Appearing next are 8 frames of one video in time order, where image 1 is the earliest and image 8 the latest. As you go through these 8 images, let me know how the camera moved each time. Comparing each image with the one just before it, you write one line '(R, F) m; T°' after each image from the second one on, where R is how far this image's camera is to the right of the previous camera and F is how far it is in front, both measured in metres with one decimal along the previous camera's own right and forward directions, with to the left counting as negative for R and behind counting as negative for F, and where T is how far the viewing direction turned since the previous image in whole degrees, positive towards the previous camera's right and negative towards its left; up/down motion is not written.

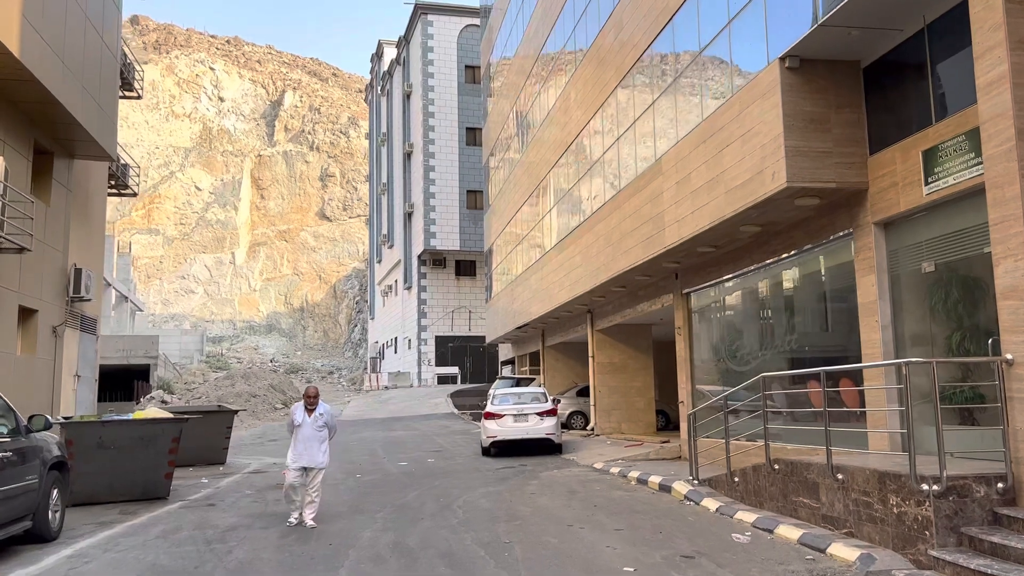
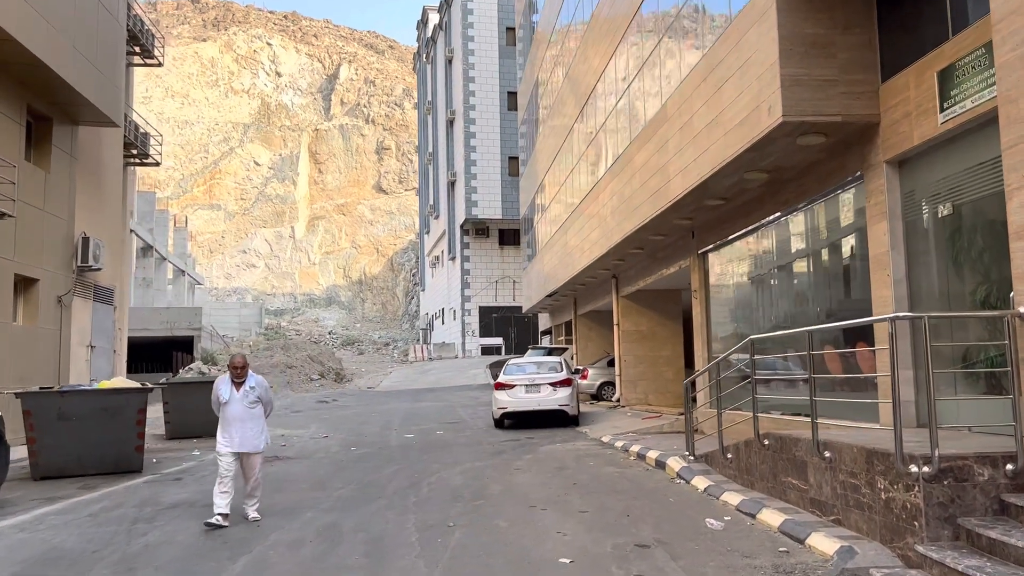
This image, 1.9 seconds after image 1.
(+1.2, +1.0) m; -5°
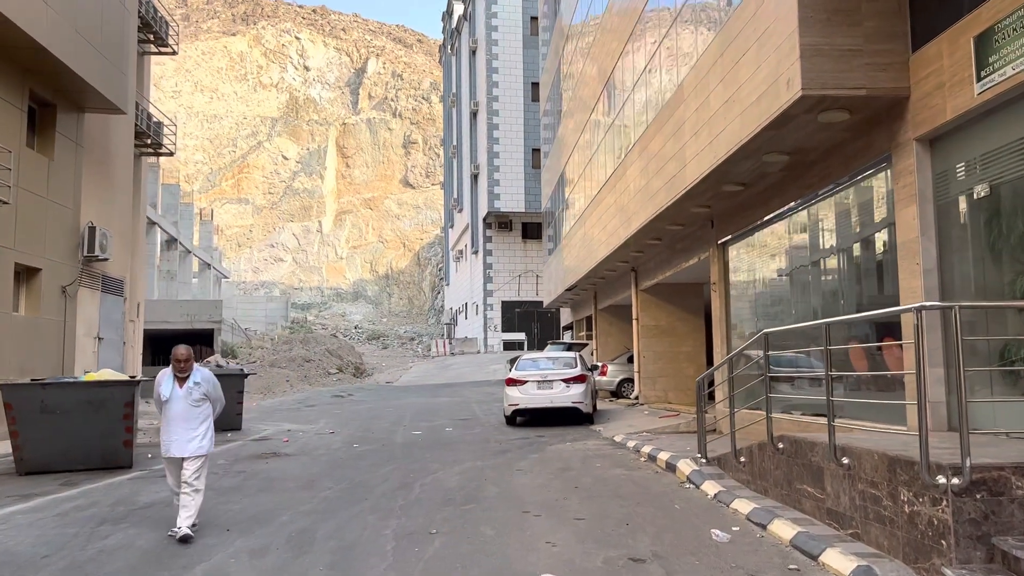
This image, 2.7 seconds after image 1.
(+0.4, +0.6) m; -2°
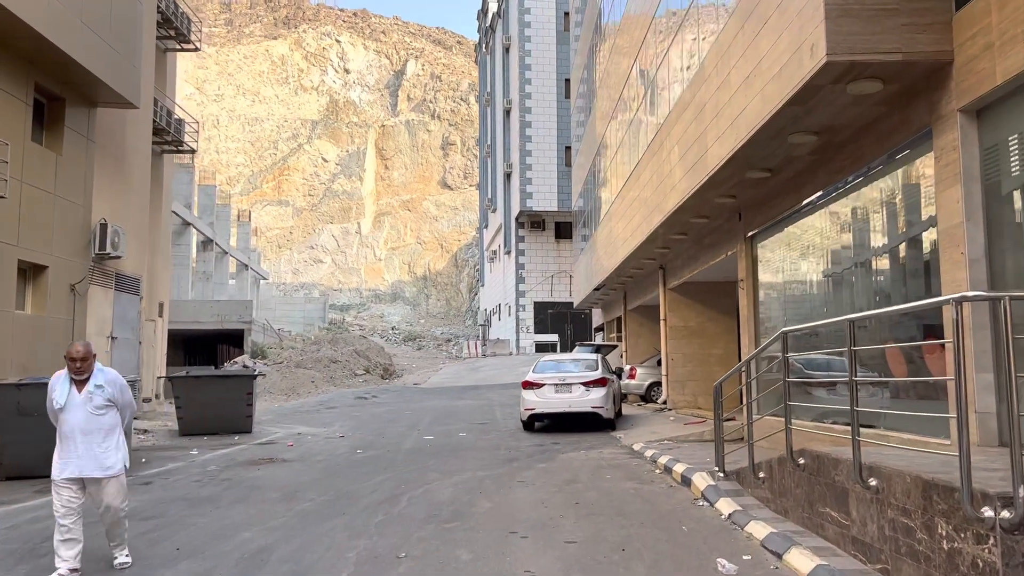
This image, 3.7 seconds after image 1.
(+0.5, +0.8) m; -3°
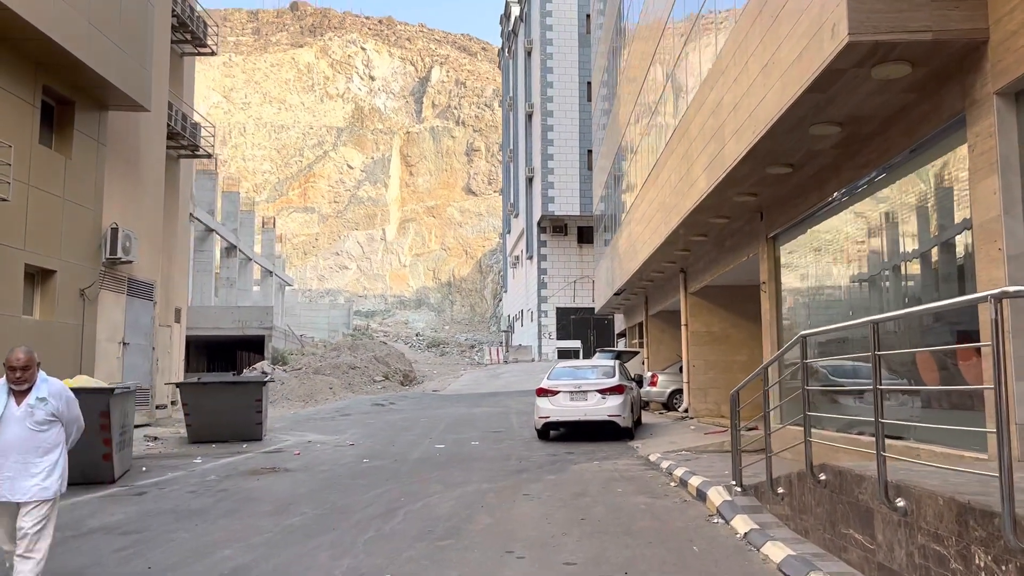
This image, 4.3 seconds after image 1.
(+0.3, +0.5) m; -2°
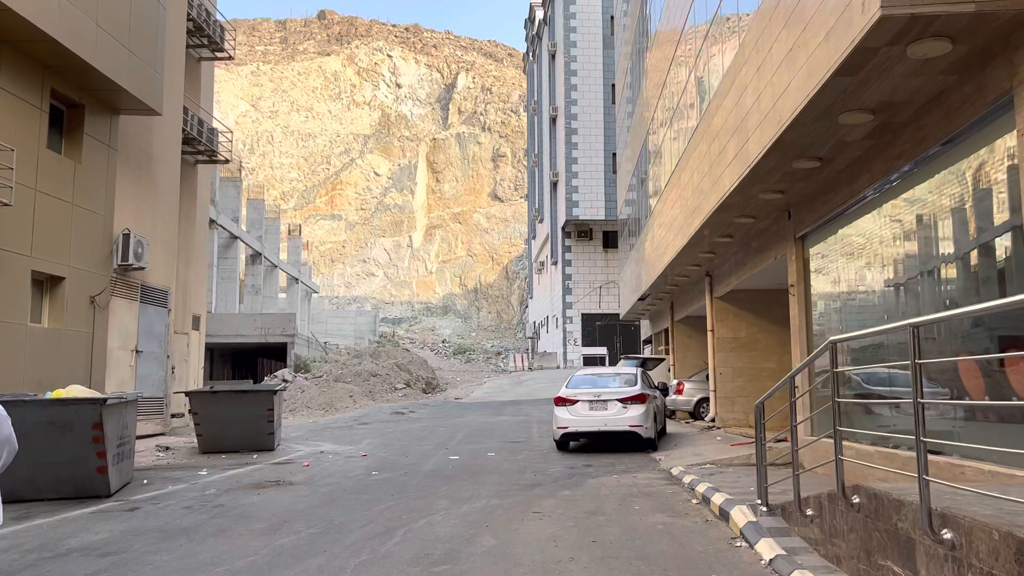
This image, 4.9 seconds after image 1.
(+0.2, +0.5) m; -2°
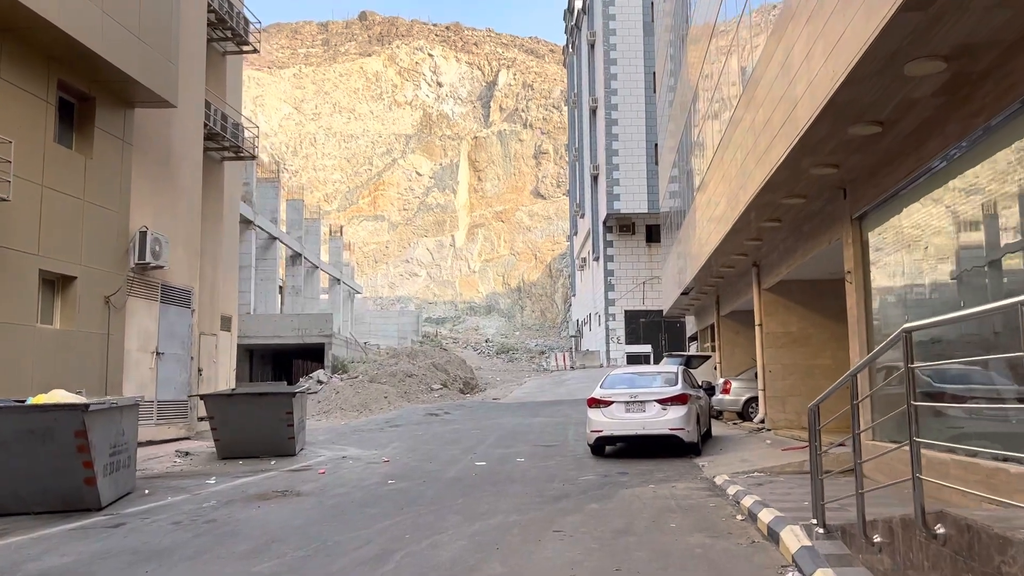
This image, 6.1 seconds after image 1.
(+0.3, +1.0) m; -3°
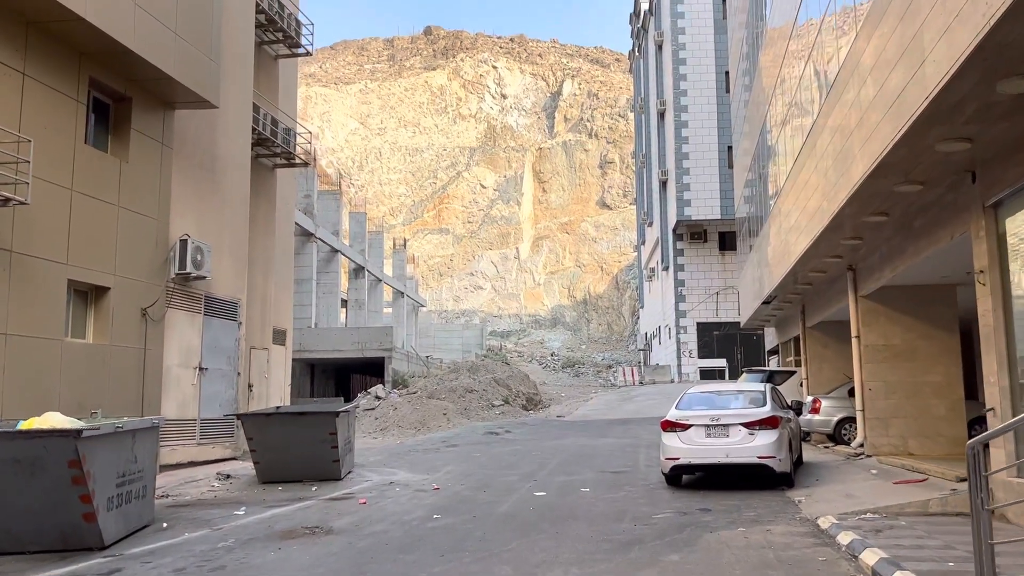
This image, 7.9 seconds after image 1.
(+0.1, +1.4) m; -5°
